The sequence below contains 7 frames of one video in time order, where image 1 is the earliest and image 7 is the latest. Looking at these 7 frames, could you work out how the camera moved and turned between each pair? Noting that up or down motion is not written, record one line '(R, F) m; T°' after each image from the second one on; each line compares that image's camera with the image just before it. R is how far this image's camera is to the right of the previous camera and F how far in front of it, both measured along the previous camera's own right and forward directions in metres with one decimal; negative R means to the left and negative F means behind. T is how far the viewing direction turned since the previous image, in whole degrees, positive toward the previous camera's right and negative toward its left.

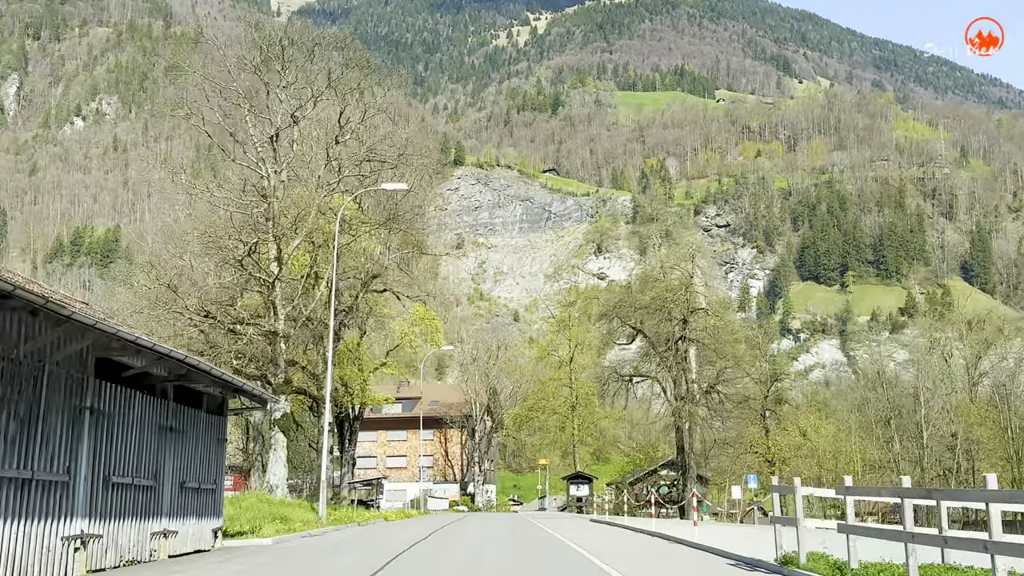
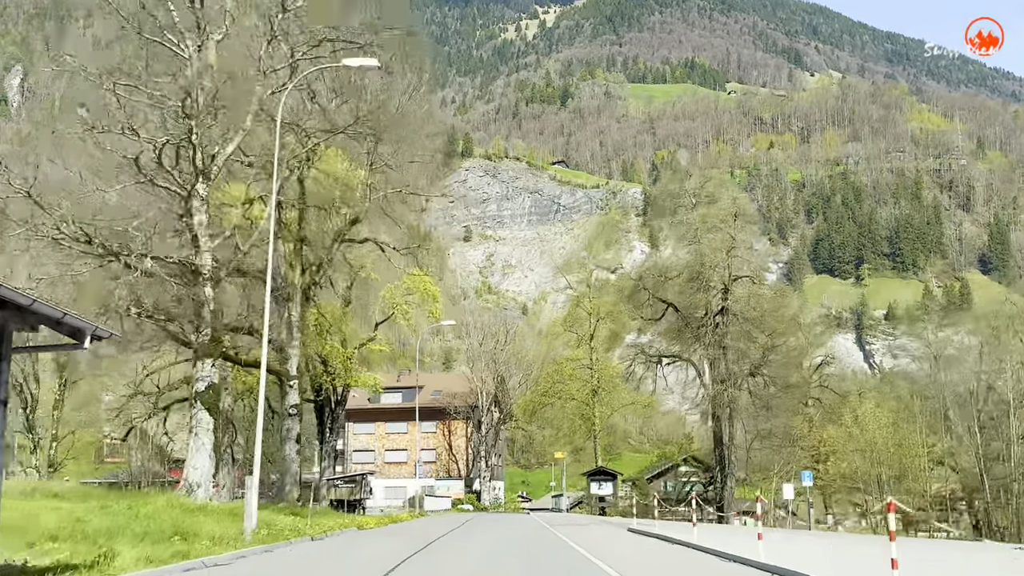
(0.0, +1.8) m; 0°
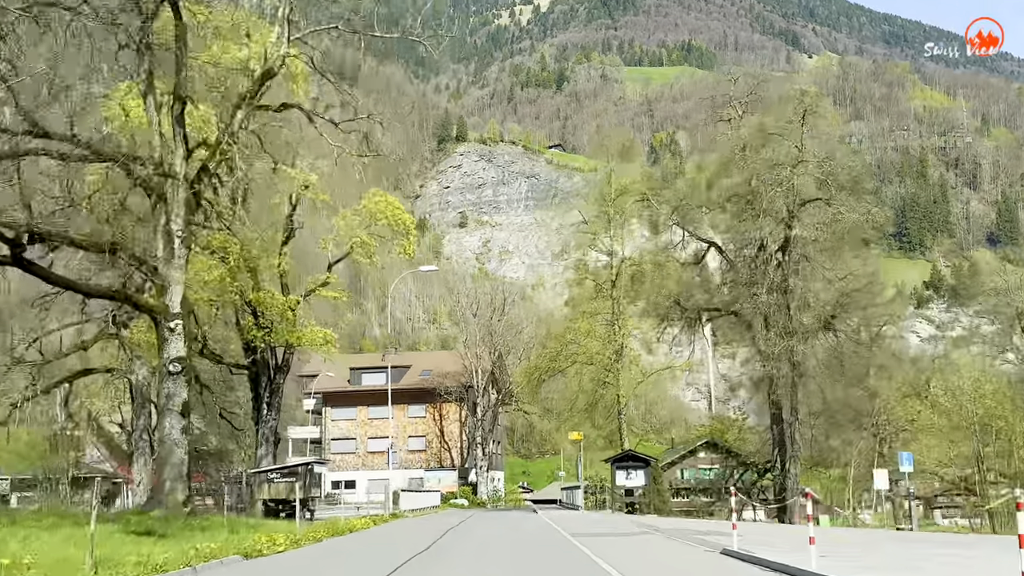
(0.0, +2.4) m; 0°
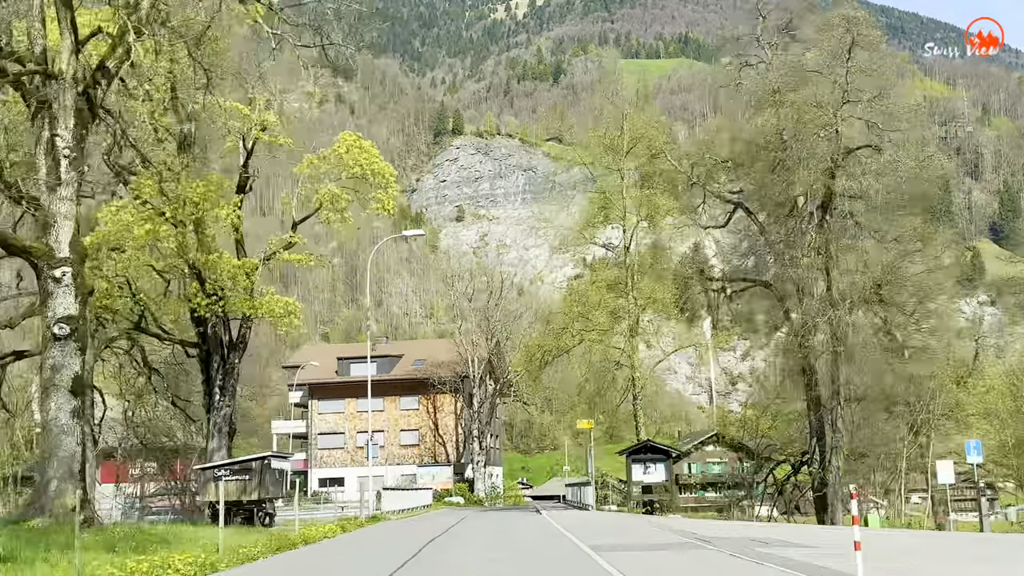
(0.0, +1.1) m; 0°
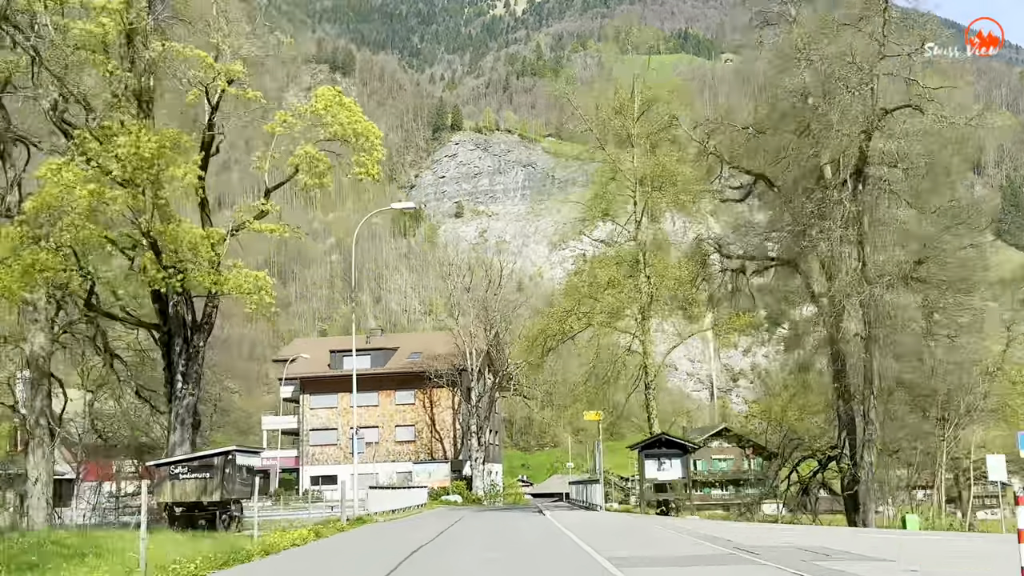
(0.0, +0.7) m; 0°
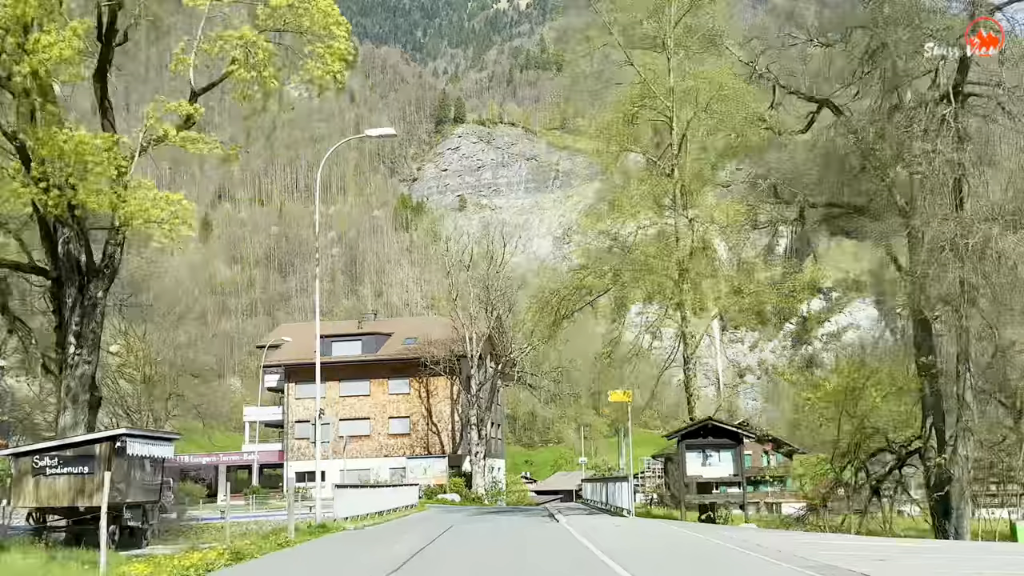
(0.0, +1.3) m; 0°
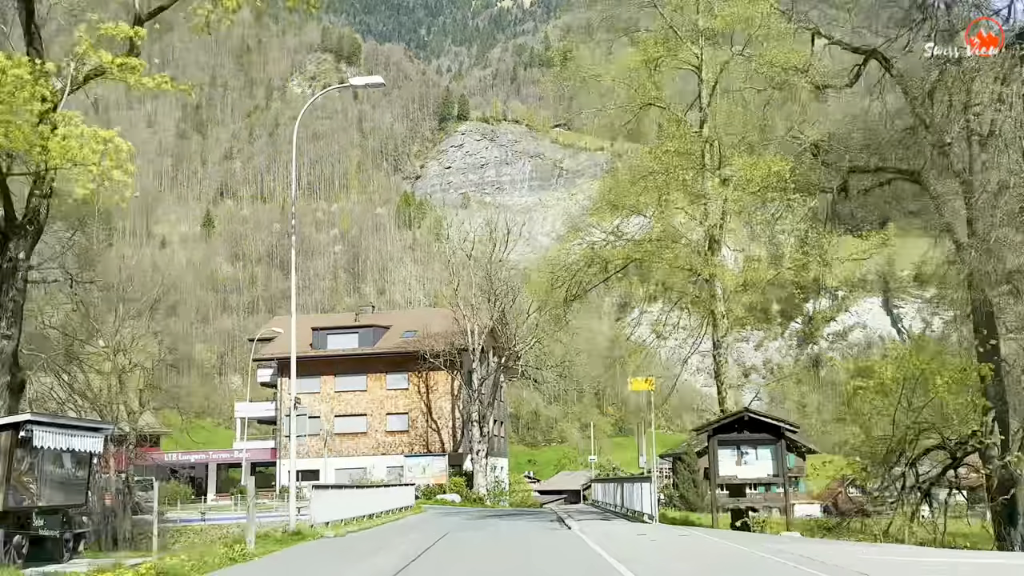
(0.0, +0.7) m; 0°
